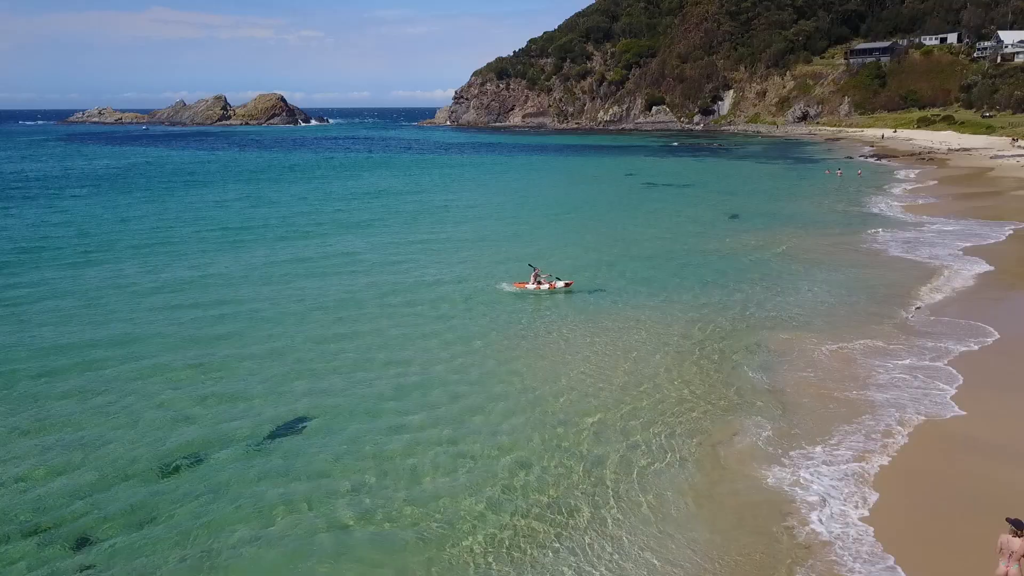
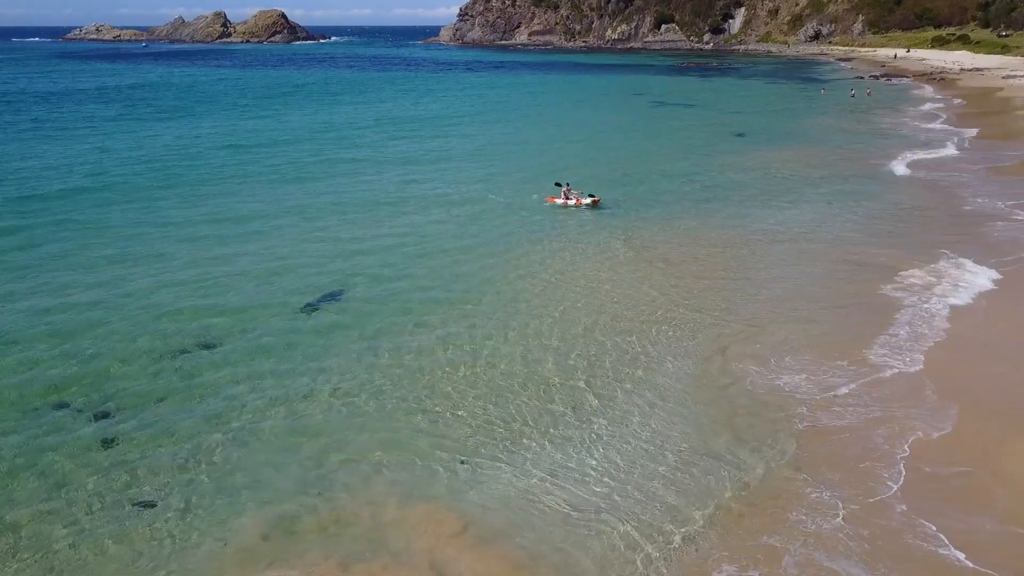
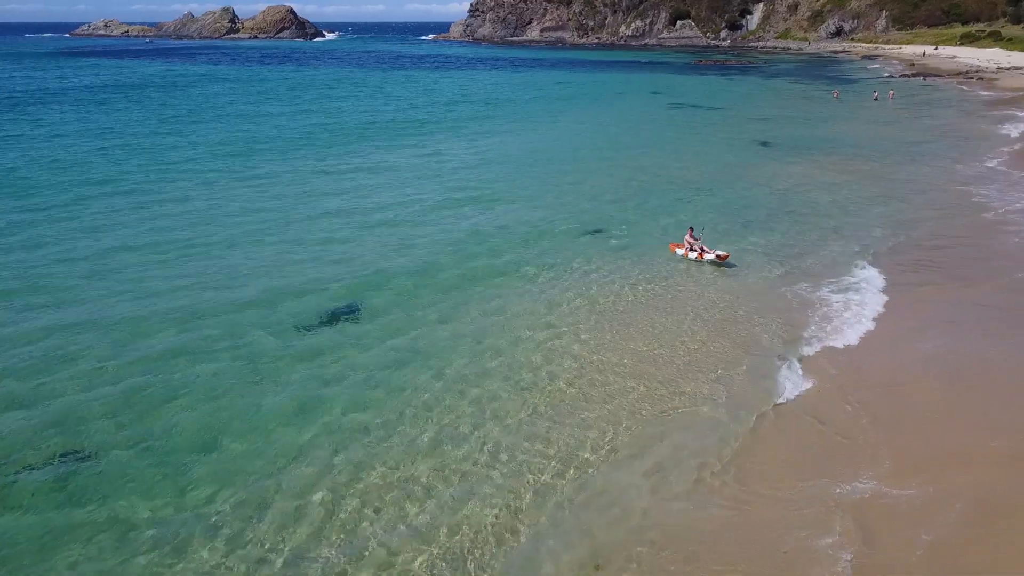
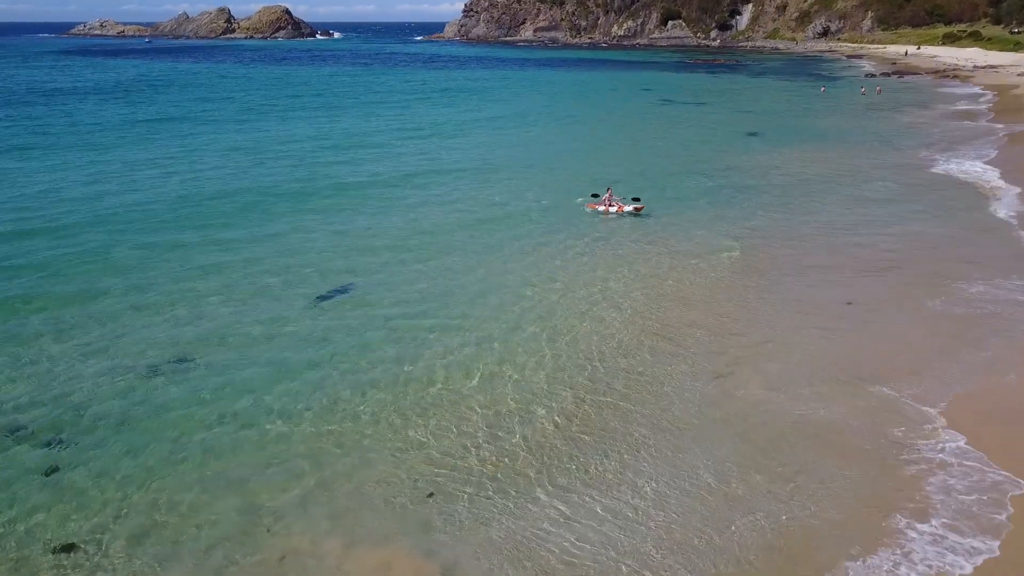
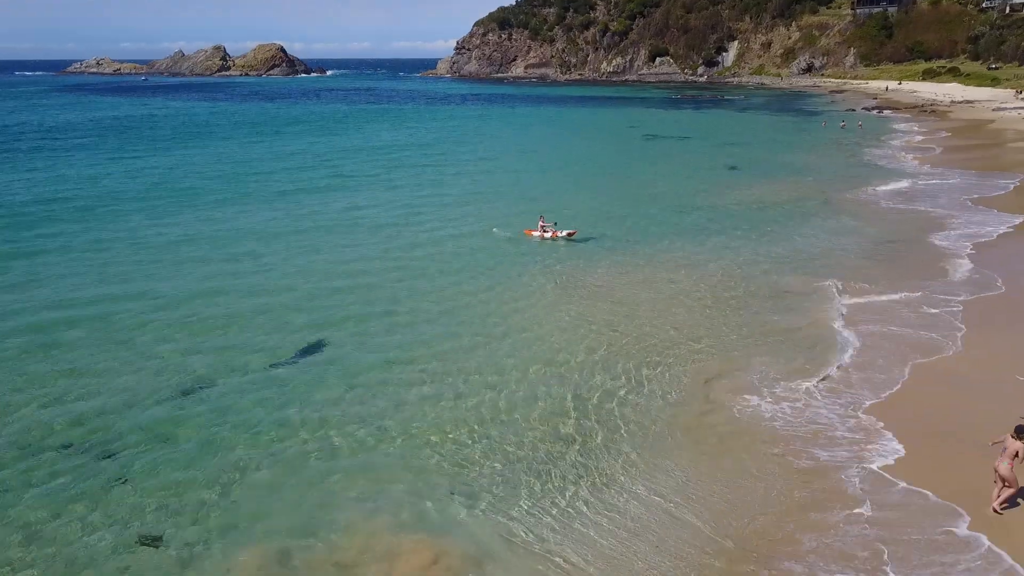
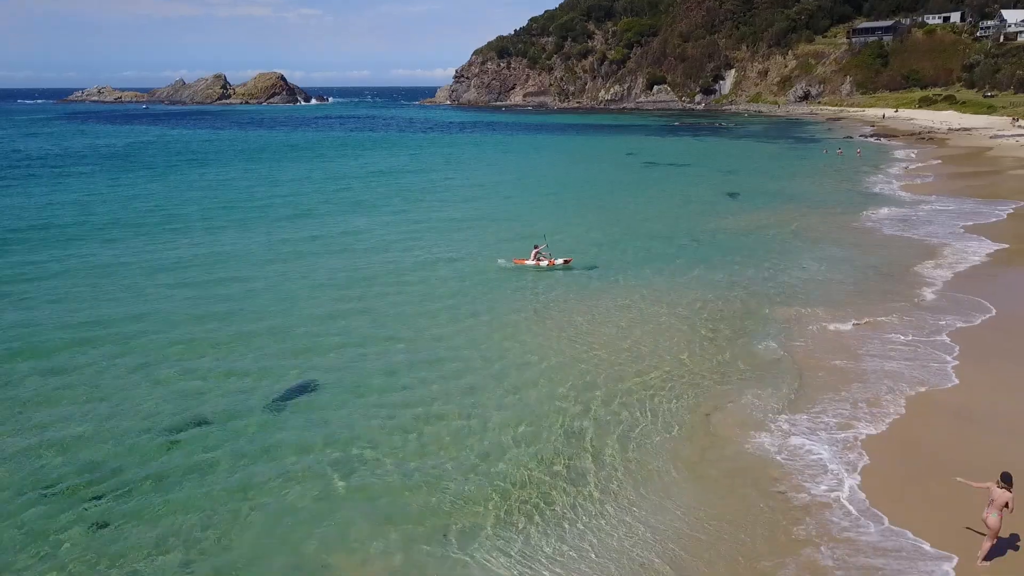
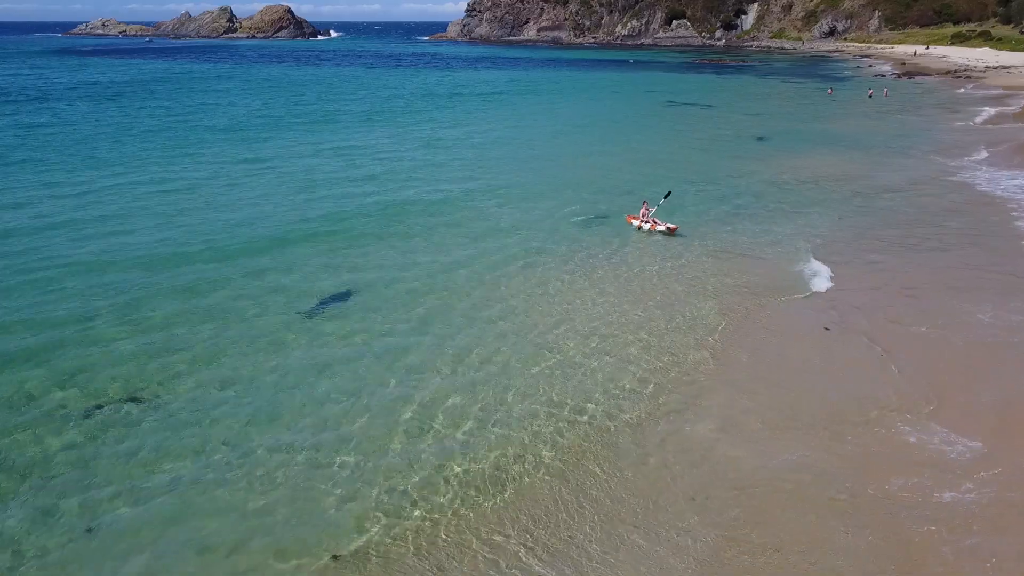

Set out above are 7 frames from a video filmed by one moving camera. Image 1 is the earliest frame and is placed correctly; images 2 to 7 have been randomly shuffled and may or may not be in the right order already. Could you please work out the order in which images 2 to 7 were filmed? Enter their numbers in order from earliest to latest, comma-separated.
6, 5, 2, 4, 7, 3
